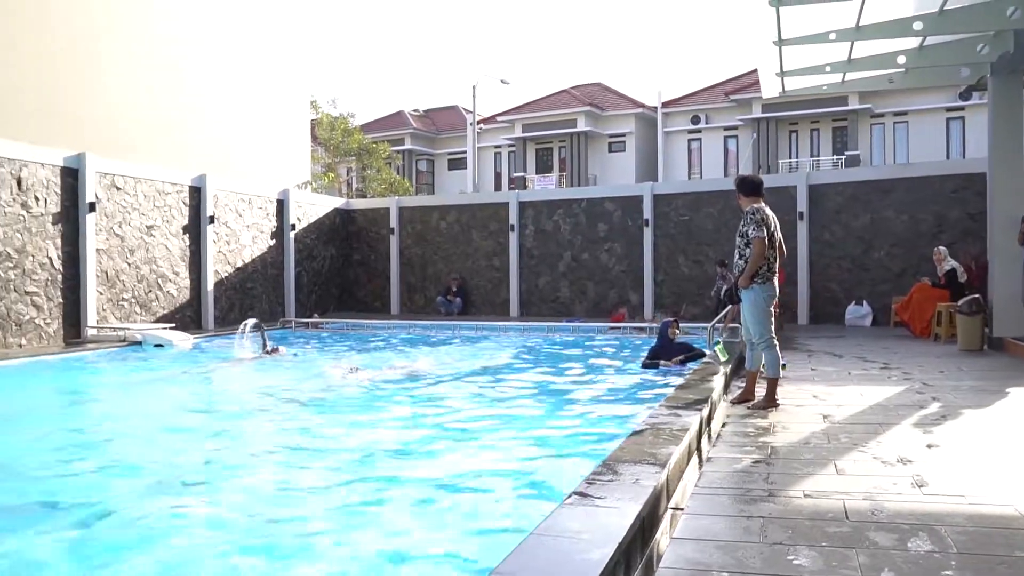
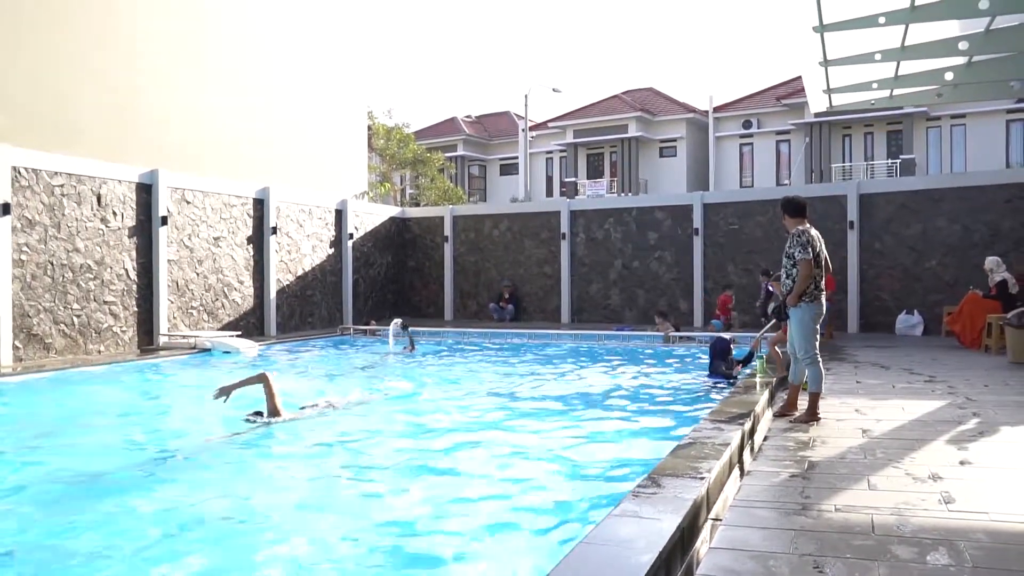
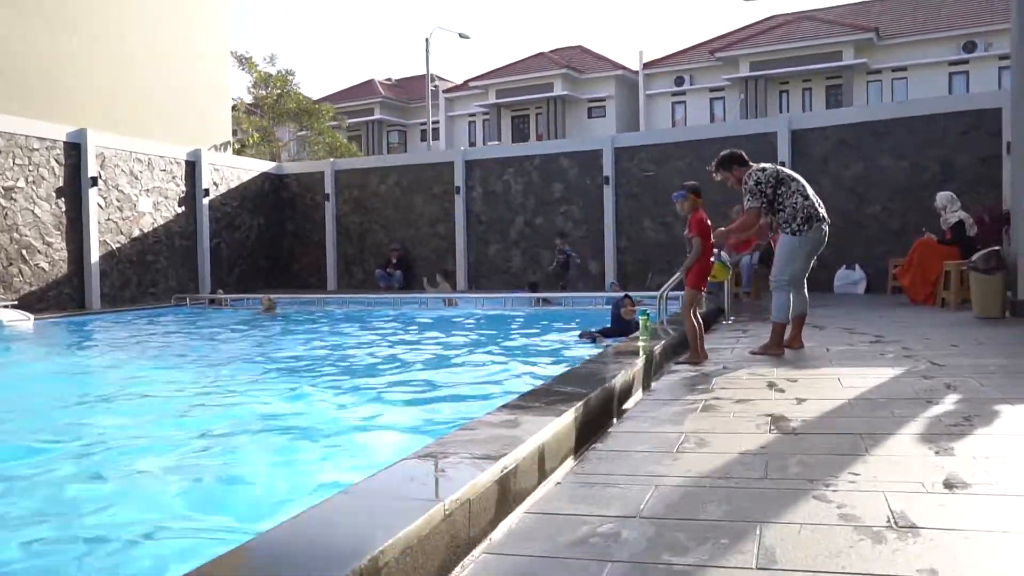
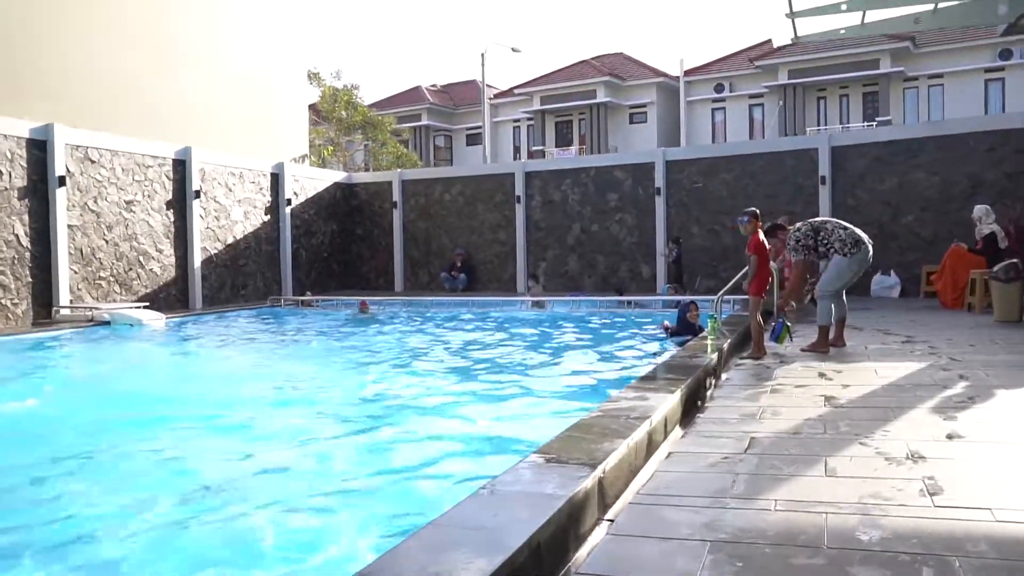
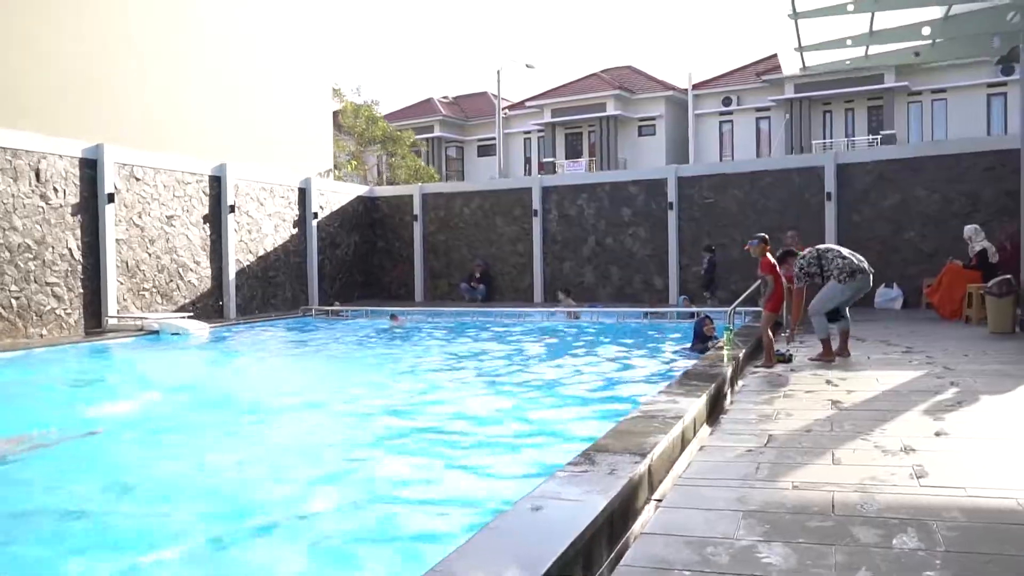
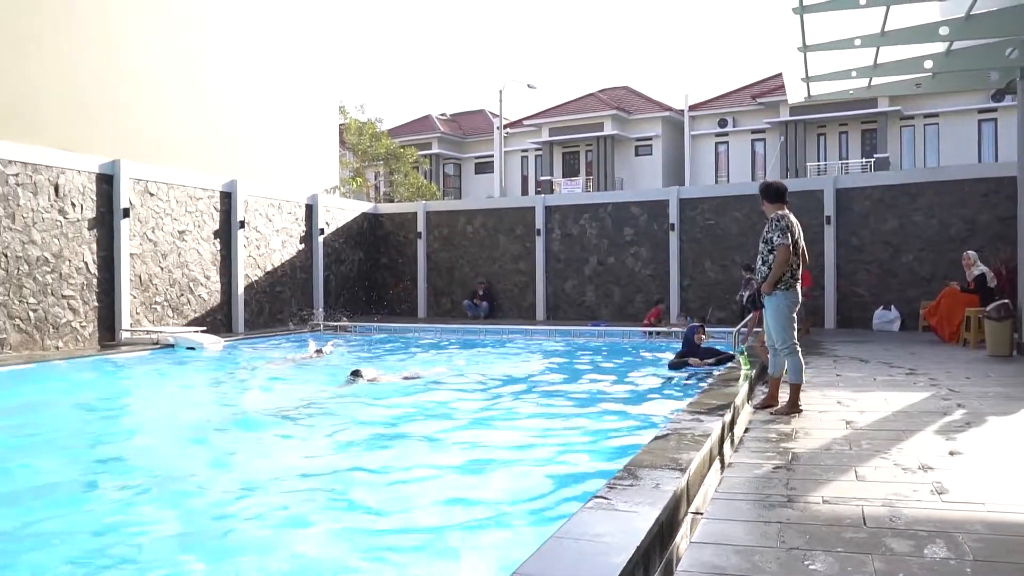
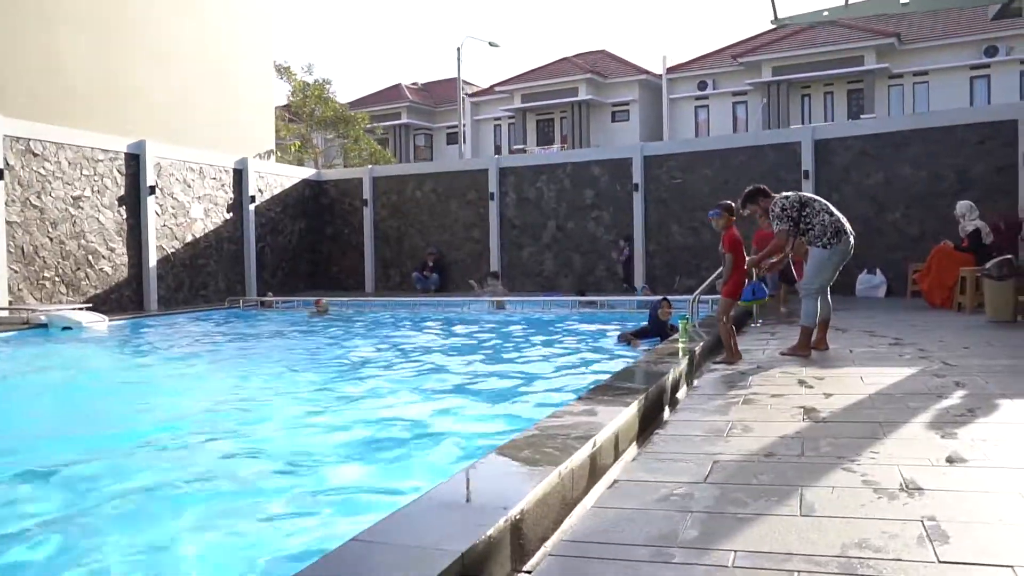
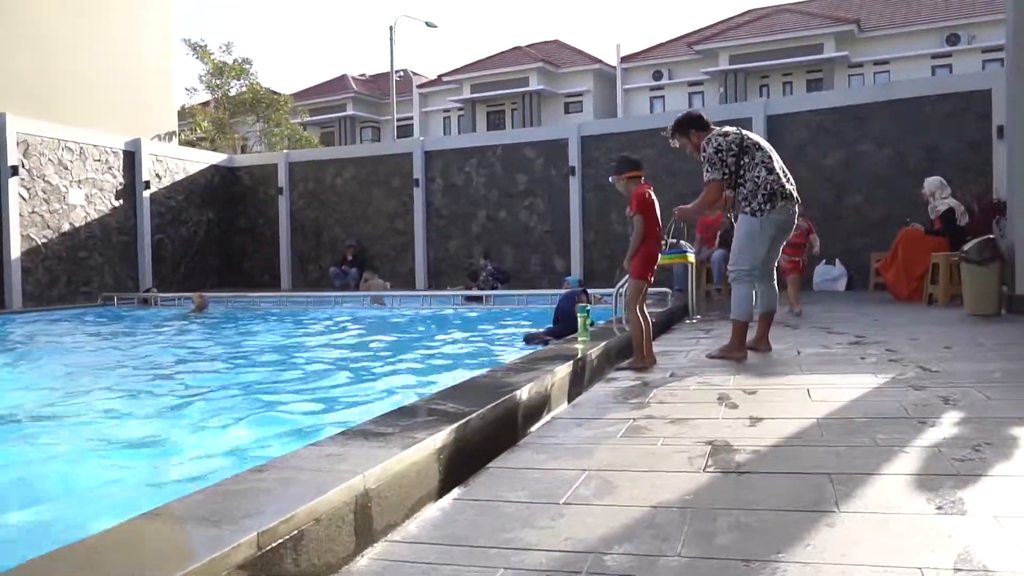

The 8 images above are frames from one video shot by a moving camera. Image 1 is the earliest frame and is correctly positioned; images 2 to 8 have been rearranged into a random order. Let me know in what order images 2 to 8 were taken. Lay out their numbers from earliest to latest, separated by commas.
6, 2, 5, 4, 7, 3, 8
